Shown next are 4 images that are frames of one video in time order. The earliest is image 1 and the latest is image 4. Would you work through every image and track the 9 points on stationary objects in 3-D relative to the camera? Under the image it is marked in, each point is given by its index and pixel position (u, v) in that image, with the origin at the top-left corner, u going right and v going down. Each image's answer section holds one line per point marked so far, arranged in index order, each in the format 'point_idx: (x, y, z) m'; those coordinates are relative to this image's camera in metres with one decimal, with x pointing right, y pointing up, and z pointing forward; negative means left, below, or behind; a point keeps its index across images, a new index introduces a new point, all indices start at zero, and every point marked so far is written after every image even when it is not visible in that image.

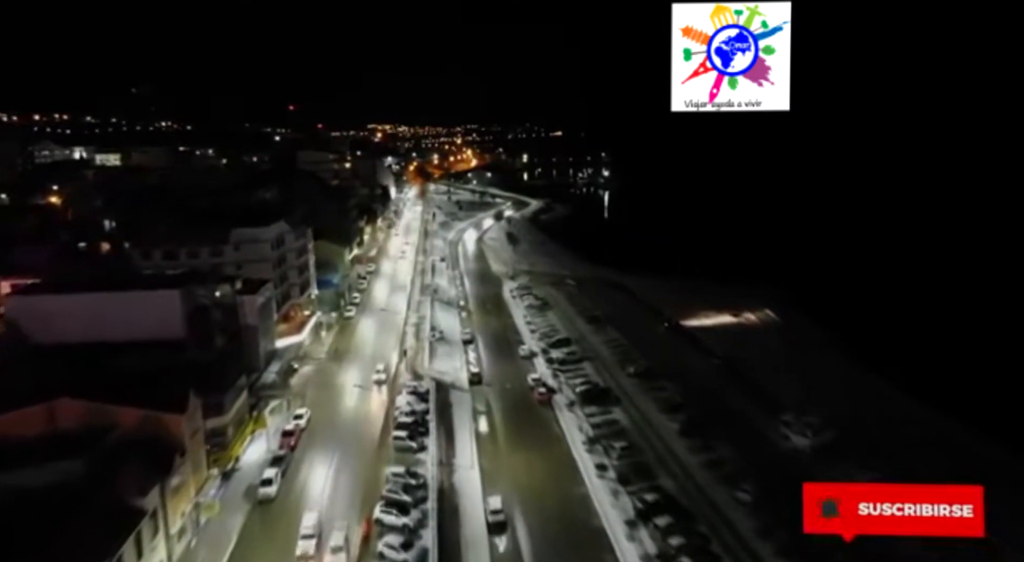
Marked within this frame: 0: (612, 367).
0: (+1.3, -1.1, +9.1) m
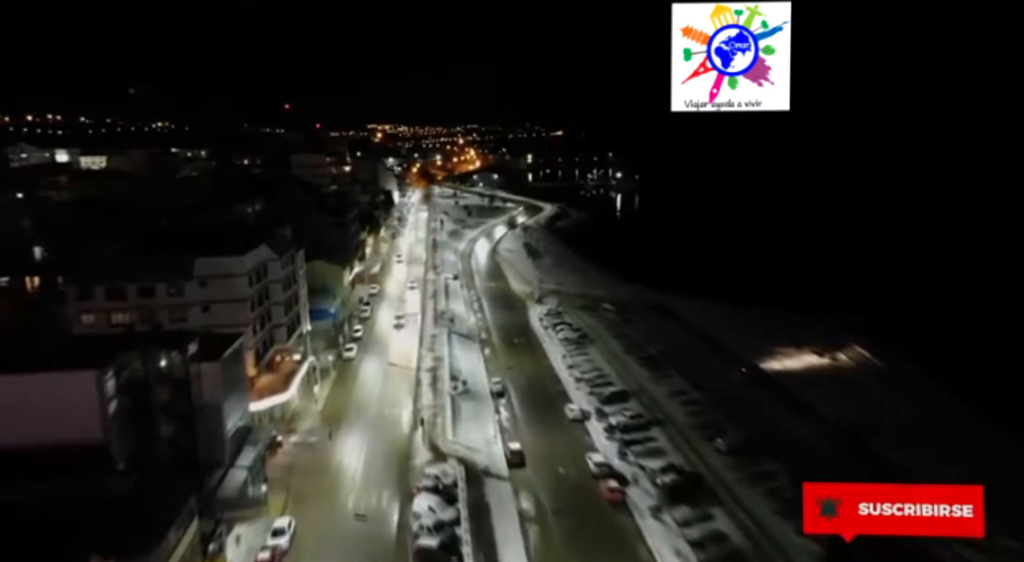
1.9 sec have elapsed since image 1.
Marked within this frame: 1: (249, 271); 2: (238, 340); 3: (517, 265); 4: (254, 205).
0: (+1.8, -1.6, +7.0) m
1: (-2.7, +0.1, +7.4) m
2: (-2.5, -0.5, +6.4) m
3: (+0.1, +0.4, +16.7) m
4: (-3.6, +1.1, +10.1) m
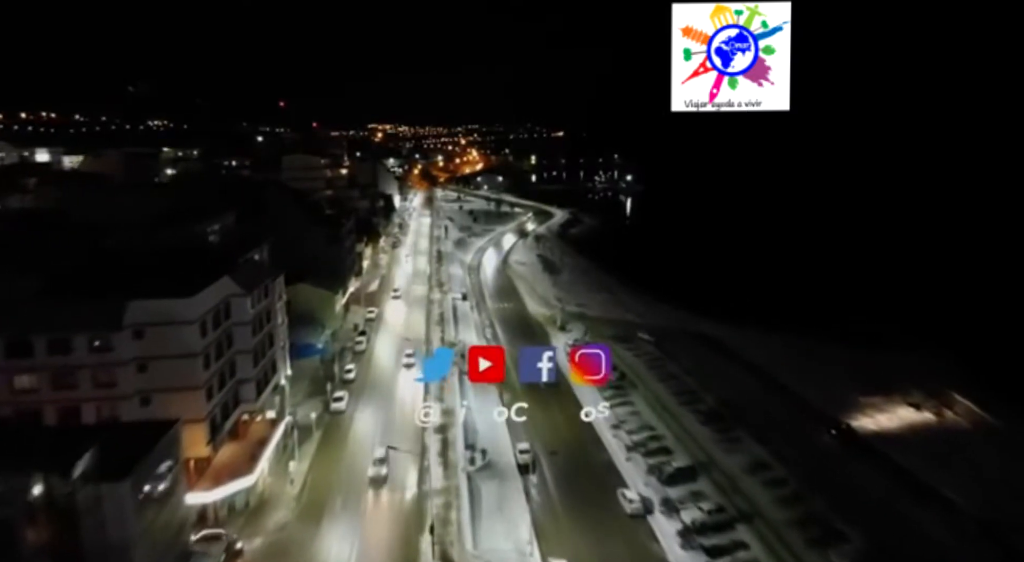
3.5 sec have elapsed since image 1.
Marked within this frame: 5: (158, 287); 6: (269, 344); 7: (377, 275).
0: (+2.1, -2.0, +5.1) m
1: (-2.4, -0.3, +5.5) m
2: (-2.2, -0.9, +4.6) m
3: (+0.4, 0.0, +14.9) m
4: (-3.3, +0.7, +8.2) m
5: (-2.8, -0.1, +5.6) m
6: (-2.4, -0.6, +6.9) m
7: (-2.8, +0.2, +15.2) m
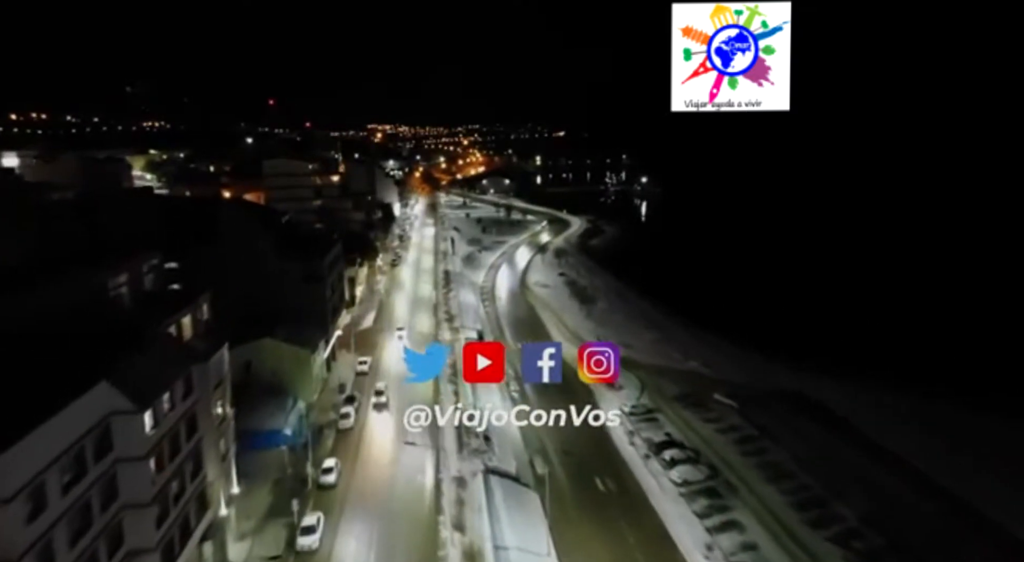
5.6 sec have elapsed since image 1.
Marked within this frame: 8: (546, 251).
0: (+2.5, -2.5, +2.6) m
1: (-2.0, -0.8, +3.0) m
2: (-1.7, -1.4, +2.0) m
3: (+0.8, -0.5, +12.3) m
4: (-2.9, +0.2, +5.7) m
5: (-2.4, -0.6, +3.0) m
6: (-2.0, -1.1, +4.4) m
7: (-2.4, -0.4, +12.6) m
8: (+0.9, +0.8, +18.4) m
